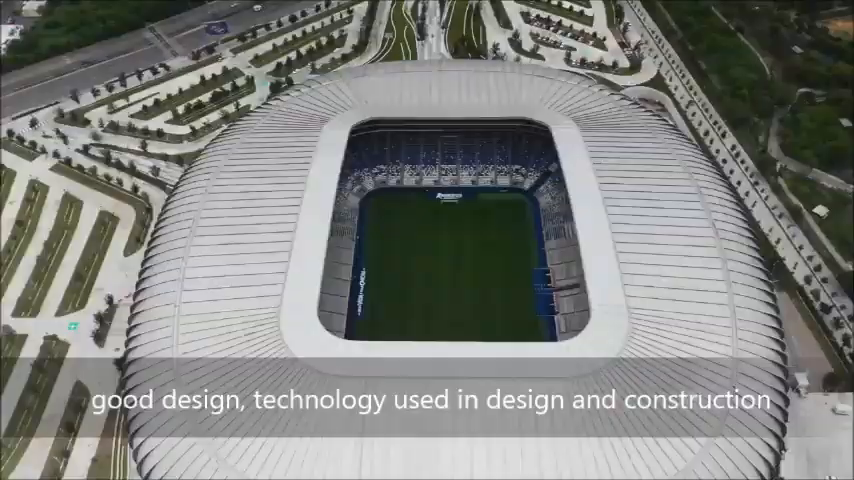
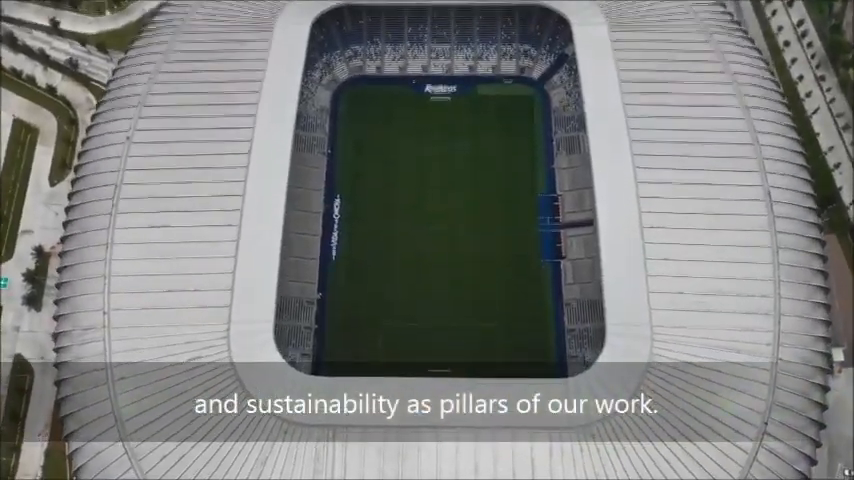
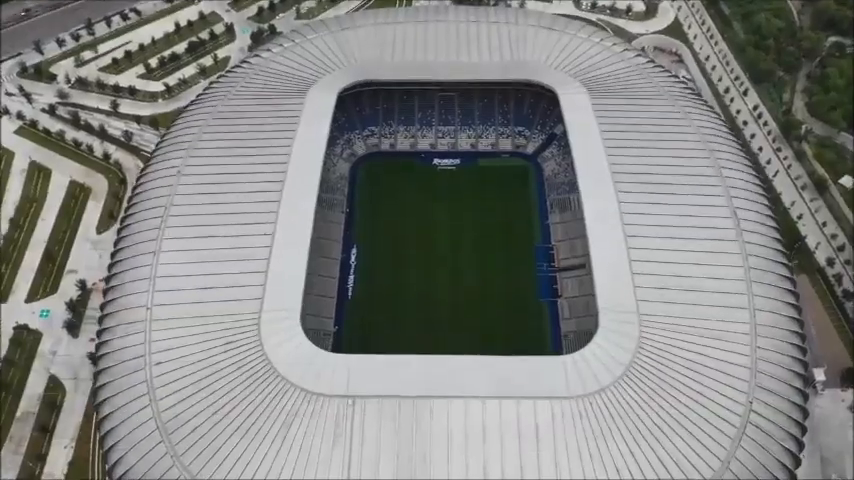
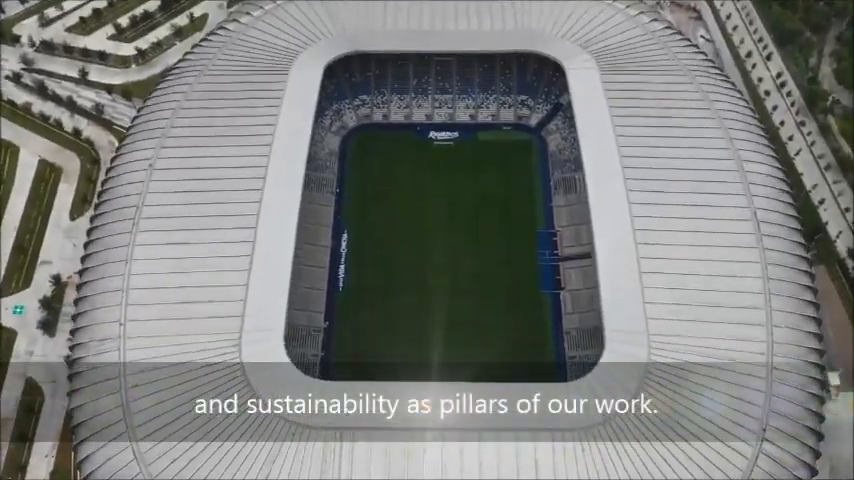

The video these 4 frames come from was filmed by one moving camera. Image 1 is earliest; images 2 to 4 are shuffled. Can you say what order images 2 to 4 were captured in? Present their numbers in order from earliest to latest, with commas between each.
3, 4, 2
